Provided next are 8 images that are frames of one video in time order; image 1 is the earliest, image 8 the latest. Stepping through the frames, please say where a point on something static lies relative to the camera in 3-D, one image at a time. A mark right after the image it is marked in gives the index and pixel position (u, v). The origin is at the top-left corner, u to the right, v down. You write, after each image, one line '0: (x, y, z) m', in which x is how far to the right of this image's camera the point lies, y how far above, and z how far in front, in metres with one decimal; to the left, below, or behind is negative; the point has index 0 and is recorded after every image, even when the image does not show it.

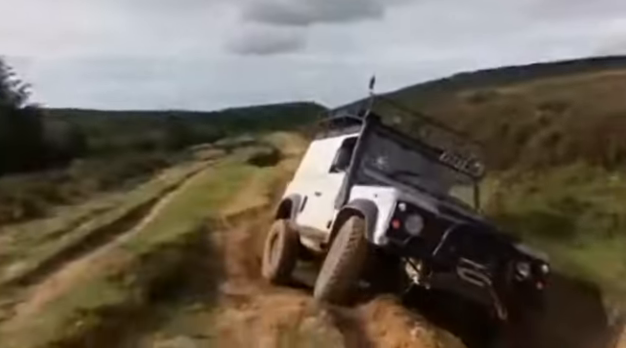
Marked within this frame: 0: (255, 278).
0: (-1.0, -1.8, +10.5) m
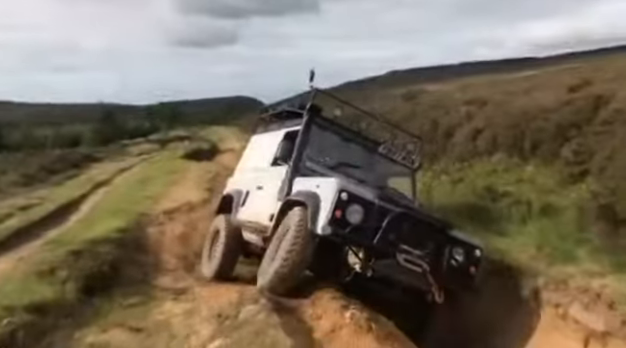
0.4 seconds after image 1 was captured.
0: (-2.1, -1.7, +10.6) m
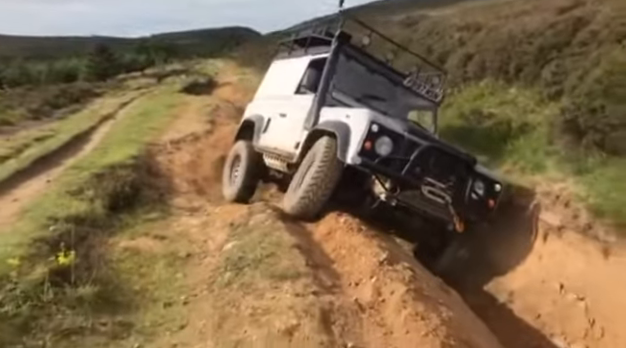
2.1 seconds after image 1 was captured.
0: (-2.1, -0.4, +11.6) m
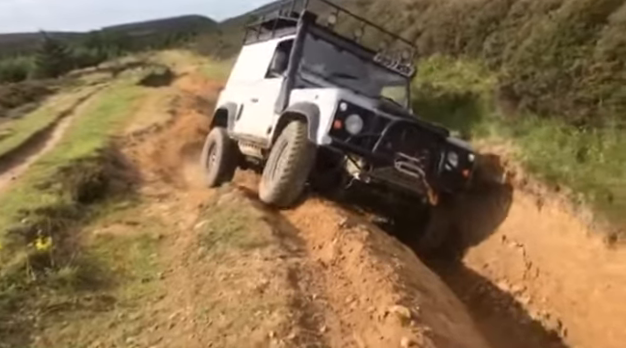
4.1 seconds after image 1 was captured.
0: (-2.8, -0.1, +11.9) m
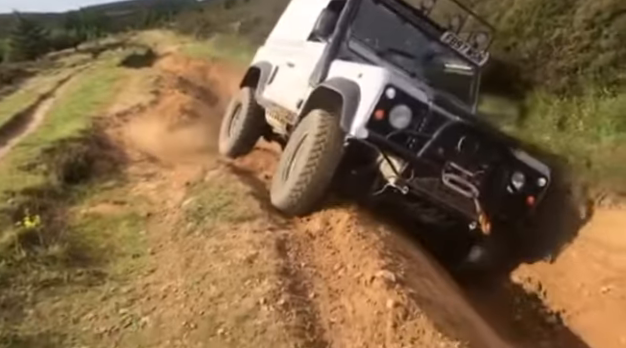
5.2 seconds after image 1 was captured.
0: (-3.0, +0.3, +11.9) m
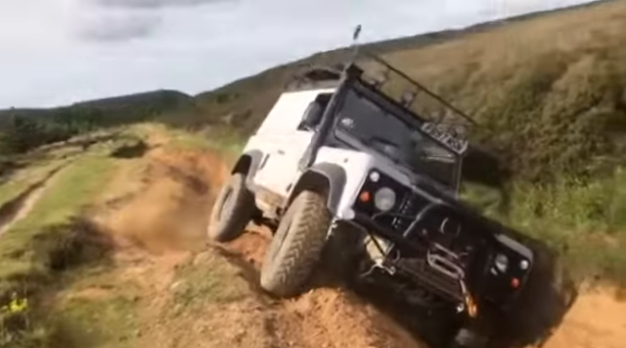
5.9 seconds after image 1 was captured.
0: (-3.3, -1.4, +11.8) m
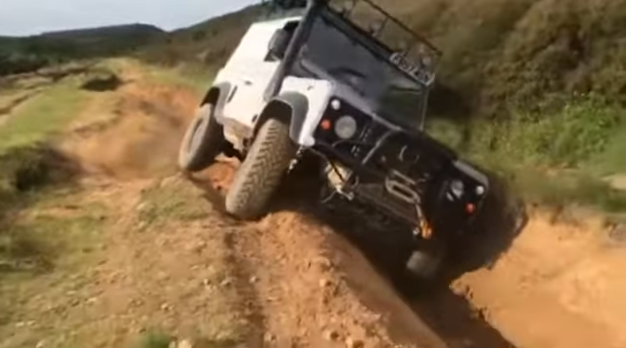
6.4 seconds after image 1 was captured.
0: (-3.9, 0.0, +11.9) m
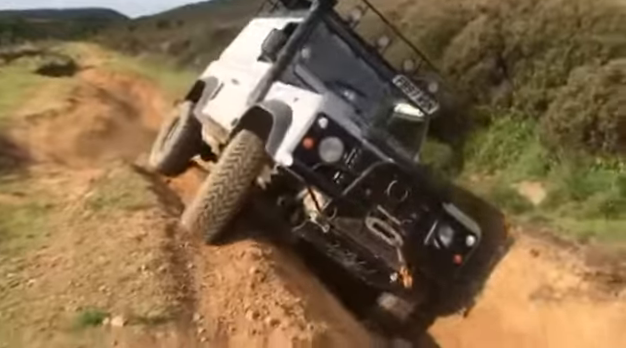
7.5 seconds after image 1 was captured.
0: (-4.9, +0.2, +11.9) m
